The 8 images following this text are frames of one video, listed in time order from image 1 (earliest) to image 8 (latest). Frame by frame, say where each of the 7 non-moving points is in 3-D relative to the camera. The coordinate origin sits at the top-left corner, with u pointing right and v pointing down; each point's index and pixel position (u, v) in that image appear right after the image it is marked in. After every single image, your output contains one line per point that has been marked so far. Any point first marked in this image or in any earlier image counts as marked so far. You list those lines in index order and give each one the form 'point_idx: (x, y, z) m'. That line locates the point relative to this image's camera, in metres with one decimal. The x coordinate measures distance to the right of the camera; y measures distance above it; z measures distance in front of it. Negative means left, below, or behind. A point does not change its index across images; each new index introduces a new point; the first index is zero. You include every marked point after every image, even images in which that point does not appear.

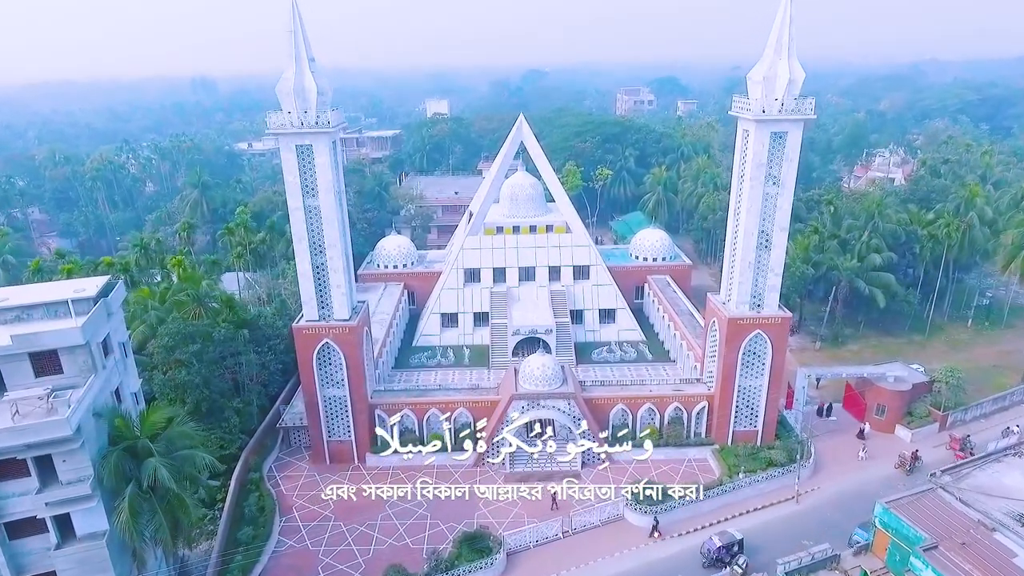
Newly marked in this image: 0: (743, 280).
0: (+6.8, +0.2, +18.6) m
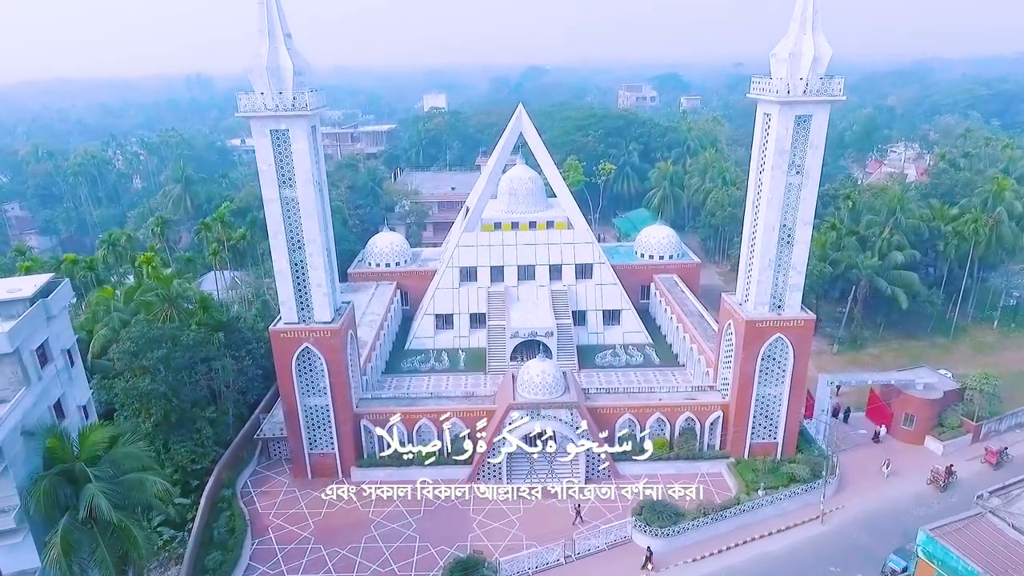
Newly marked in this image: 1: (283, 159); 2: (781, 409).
0: (+6.7, +0.2, +17.0) m
1: (-5.8, +3.3, +16.0) m
2: (+7.7, -3.5, +18.1) m
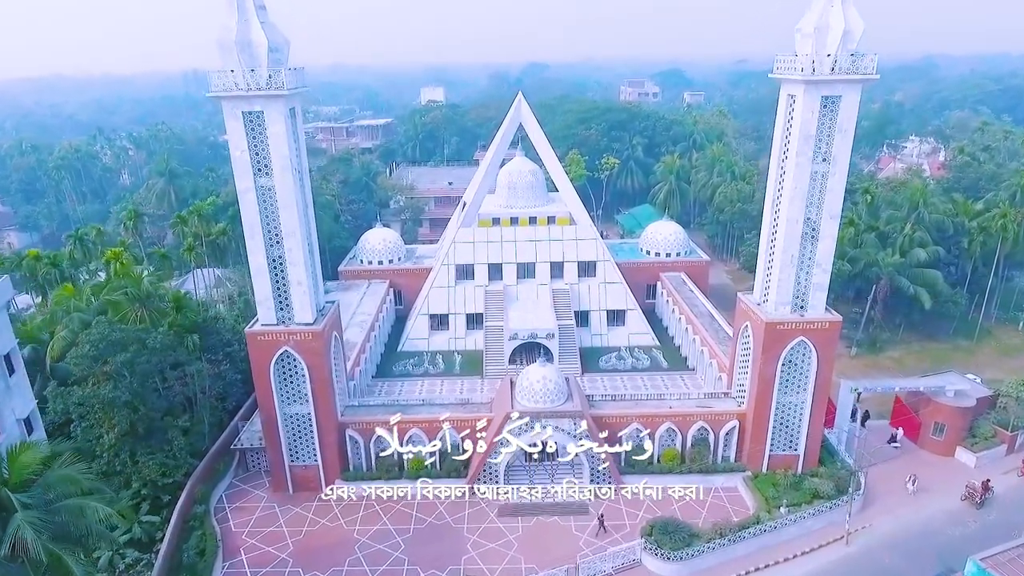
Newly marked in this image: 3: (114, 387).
0: (+6.6, +0.3, +15.5) m
1: (-5.8, +3.3, +14.6) m
2: (+7.6, -3.4, +16.7) m
3: (-9.3, -2.3, +14.9) m
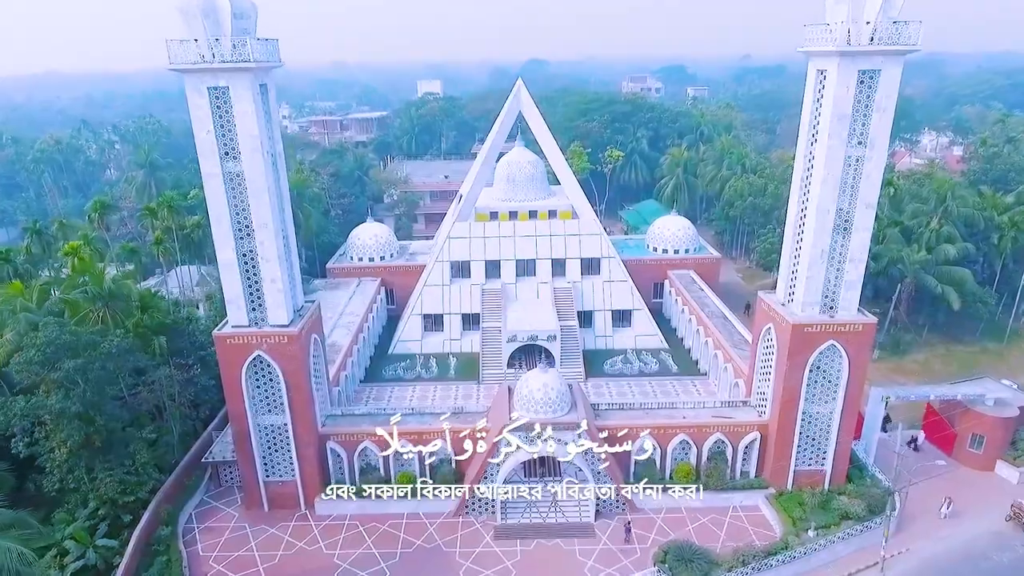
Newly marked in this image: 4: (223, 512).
0: (+6.6, +0.3, +13.9) m
1: (-5.9, +3.4, +13.0) m
2: (+7.6, -3.4, +15.1) m
3: (-9.4, -2.3, +13.3) m
4: (-7.2, -5.6, +15.8) m
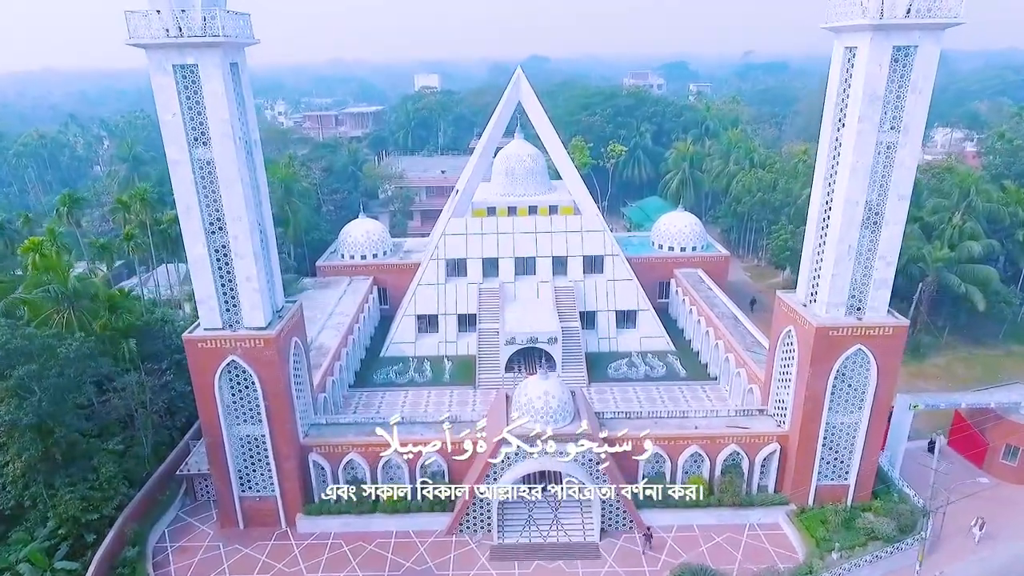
0: (+6.5, +0.3, +12.7) m
1: (-5.9, +3.4, +11.8) m
2: (+7.5, -3.4, +13.9) m
3: (-9.4, -2.3, +12.1) m
4: (-7.3, -5.6, +14.6) m
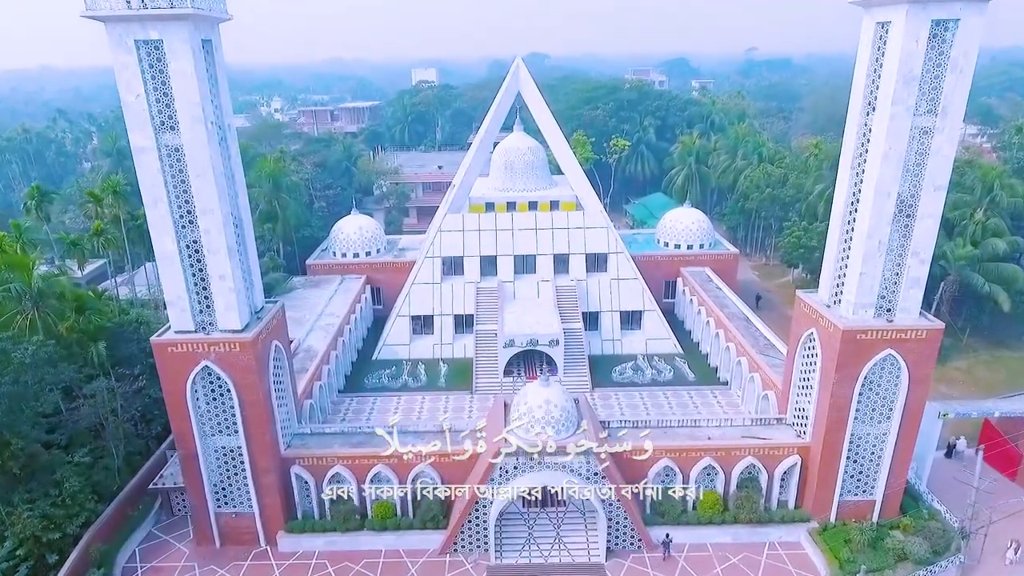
0: (+6.5, +0.3, +11.6) m
1: (-6.0, +3.4, +10.7) m
2: (+7.5, -3.4, +12.8) m
3: (-9.5, -2.2, +11.0) m
4: (-7.3, -5.5, +13.5) m
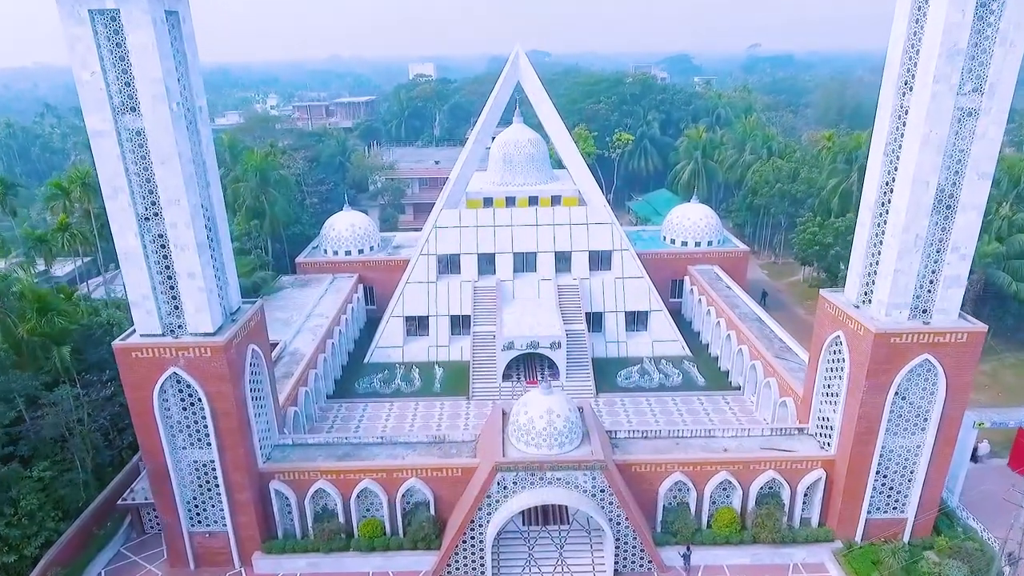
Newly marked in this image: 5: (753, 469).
0: (+6.5, +0.4, +10.5) m
1: (-6.0, +3.4, +9.6) m
2: (+7.5, -3.3, +11.7) m
3: (-9.5, -2.2, +9.9) m
4: (-7.3, -5.5, +12.5) m
5: (+4.6, -3.5, +12.2) m
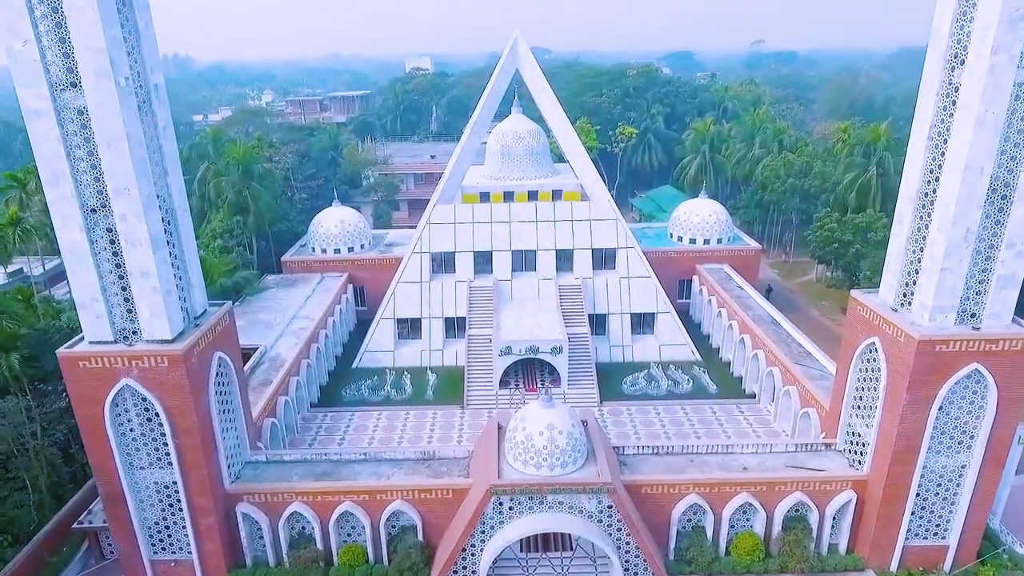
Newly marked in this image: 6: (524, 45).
0: (+6.4, +0.3, +9.3) m
1: (-6.0, +3.4, +8.4) m
2: (+7.4, -3.4, +10.5) m
3: (-9.5, -2.2, +8.7) m
4: (-7.4, -5.5, +11.2) m
5: (+4.6, -3.5, +10.9) m
6: (+0.3, +7.7, +20.0) m
